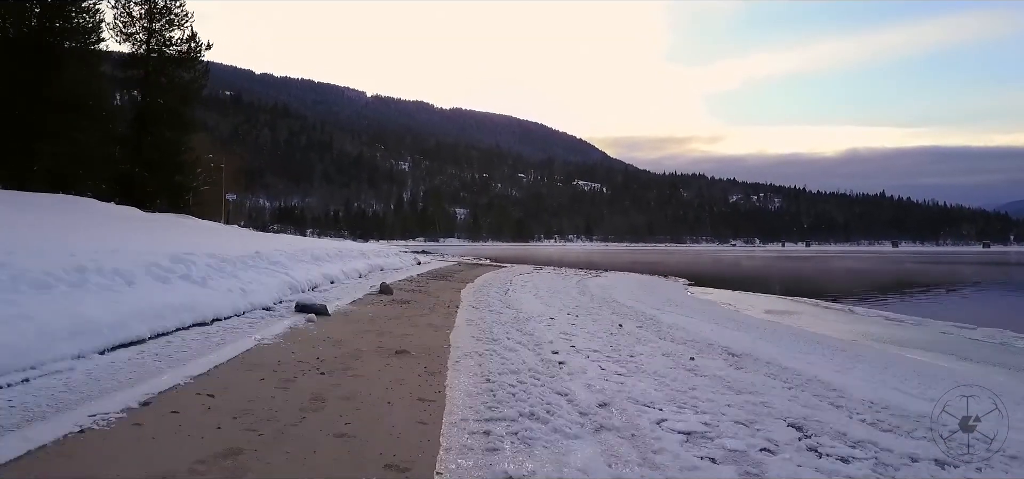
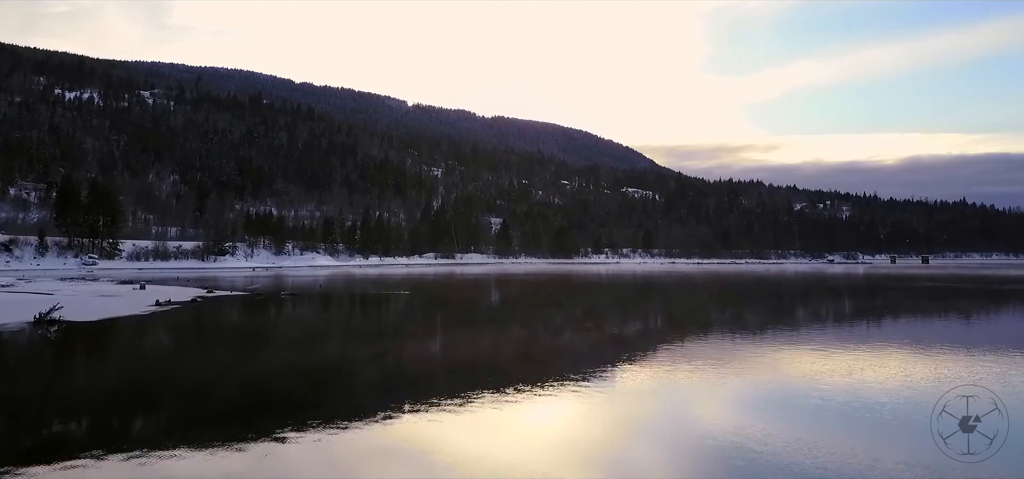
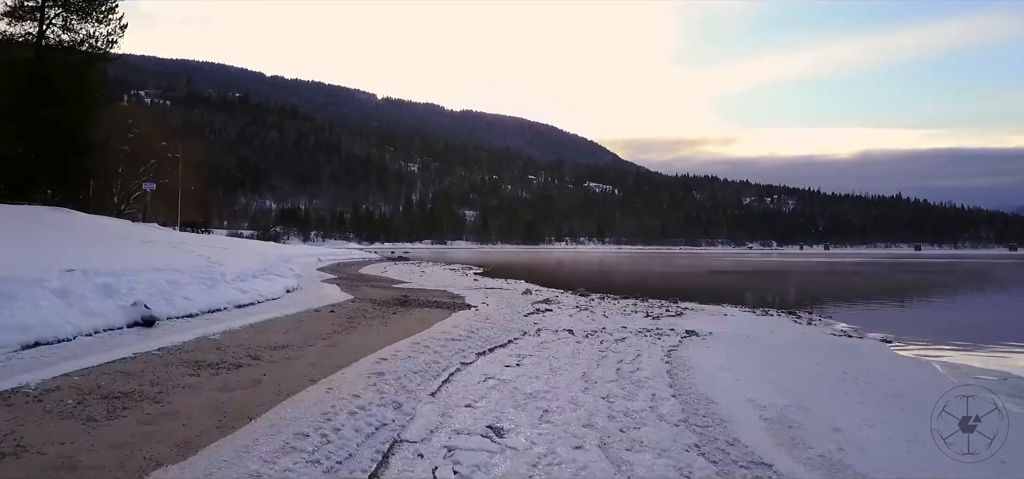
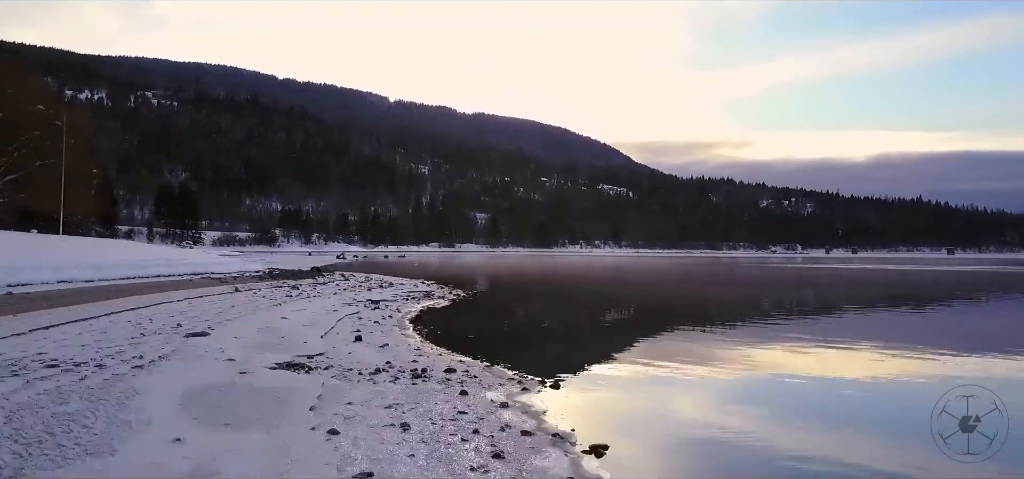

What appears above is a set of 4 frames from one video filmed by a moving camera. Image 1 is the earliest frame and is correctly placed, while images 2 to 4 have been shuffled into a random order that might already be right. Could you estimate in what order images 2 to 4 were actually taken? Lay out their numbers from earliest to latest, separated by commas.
3, 4, 2
